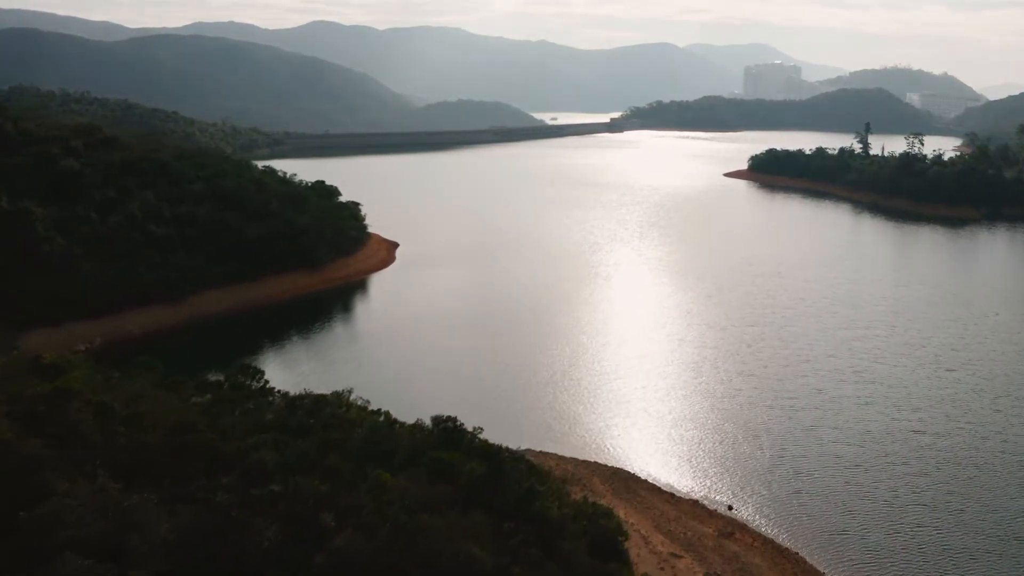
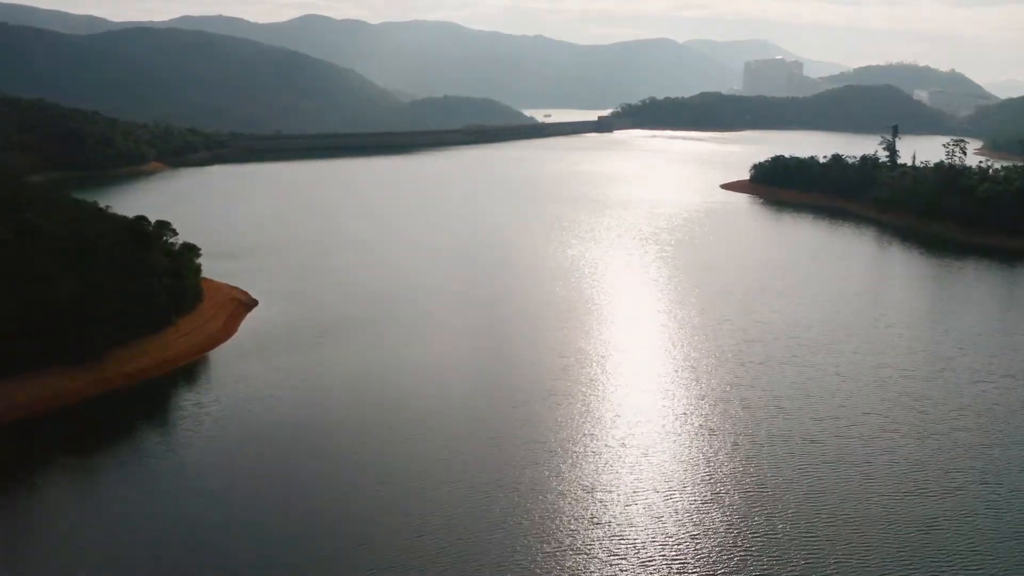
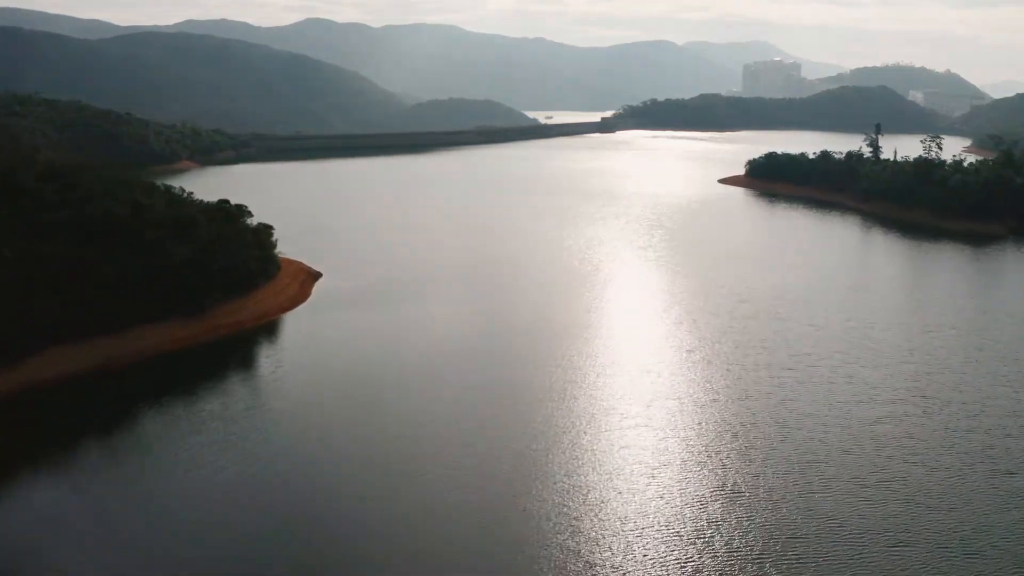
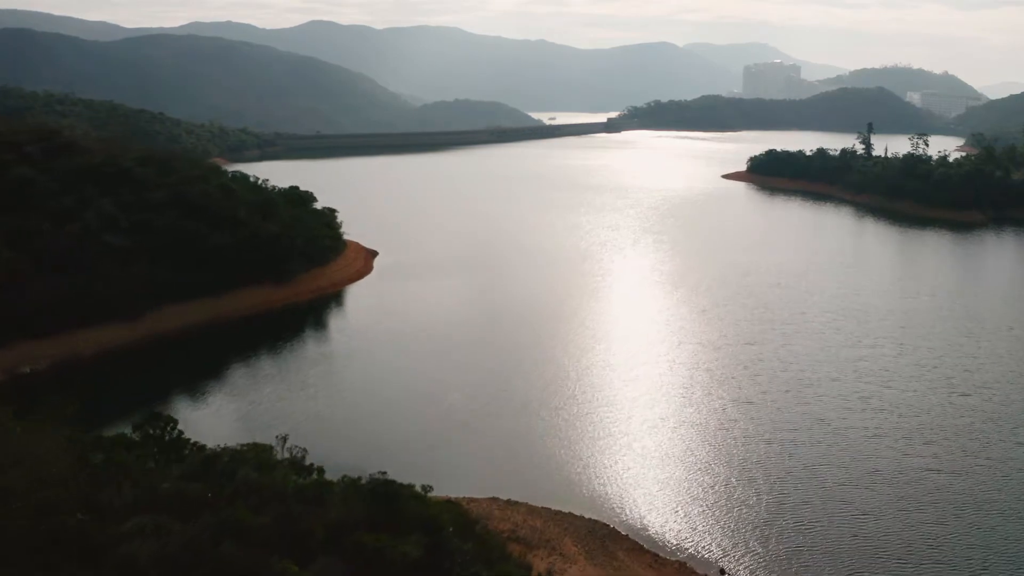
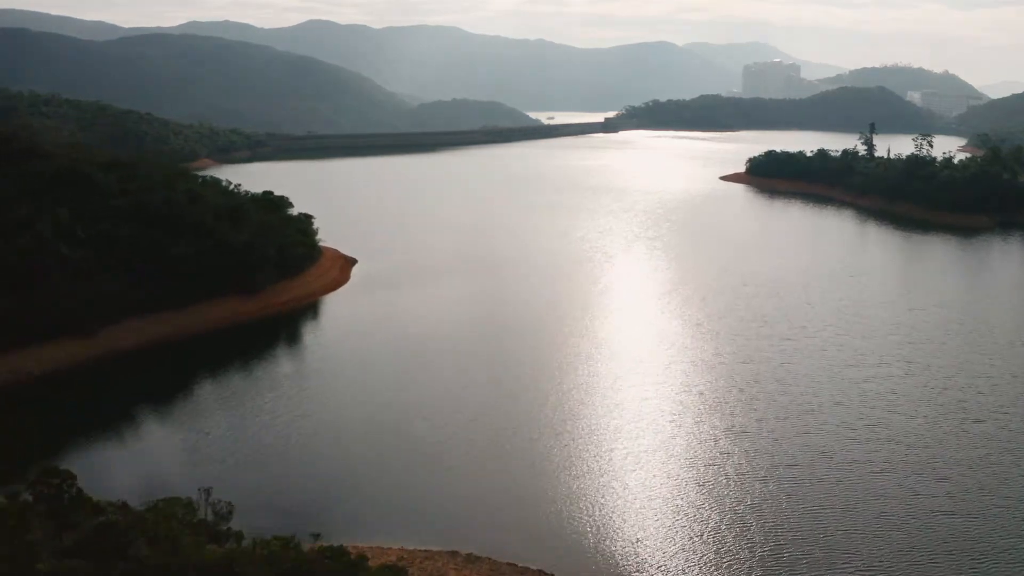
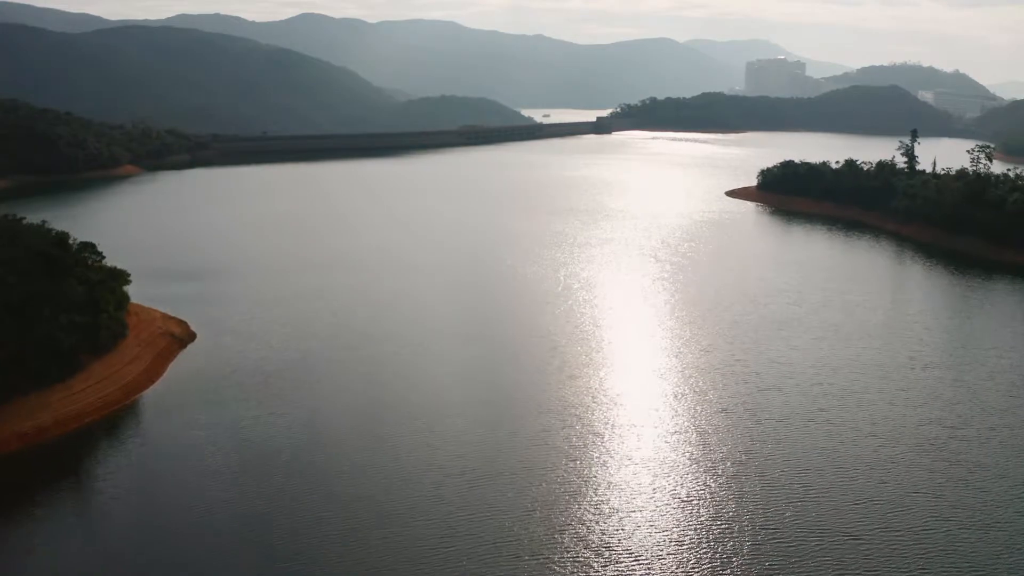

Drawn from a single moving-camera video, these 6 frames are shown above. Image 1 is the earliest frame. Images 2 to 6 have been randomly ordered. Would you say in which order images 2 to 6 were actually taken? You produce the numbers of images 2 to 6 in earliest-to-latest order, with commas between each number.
4, 5, 3, 2, 6
